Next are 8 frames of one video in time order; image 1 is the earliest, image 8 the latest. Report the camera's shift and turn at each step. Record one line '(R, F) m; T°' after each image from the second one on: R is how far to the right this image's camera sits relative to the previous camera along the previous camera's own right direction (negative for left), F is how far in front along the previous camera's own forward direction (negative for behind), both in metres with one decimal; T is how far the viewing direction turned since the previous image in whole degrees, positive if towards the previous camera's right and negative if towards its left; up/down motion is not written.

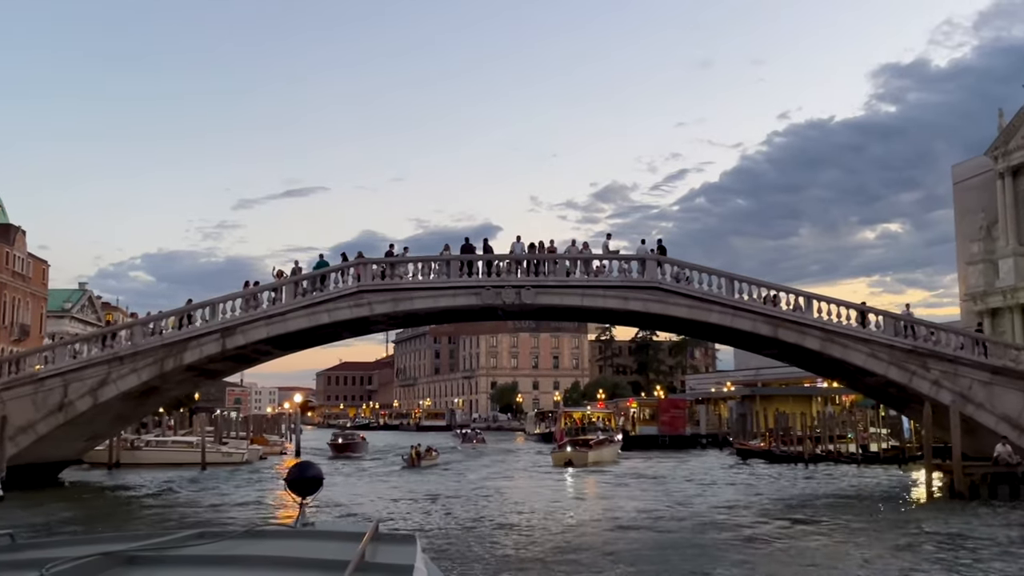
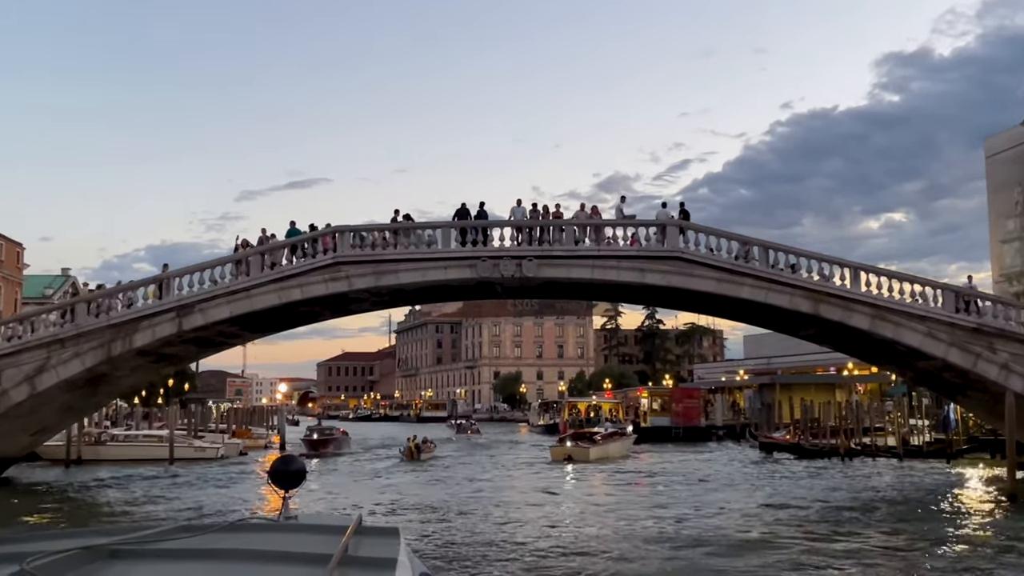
(+0.1, +3.5) m; 0°
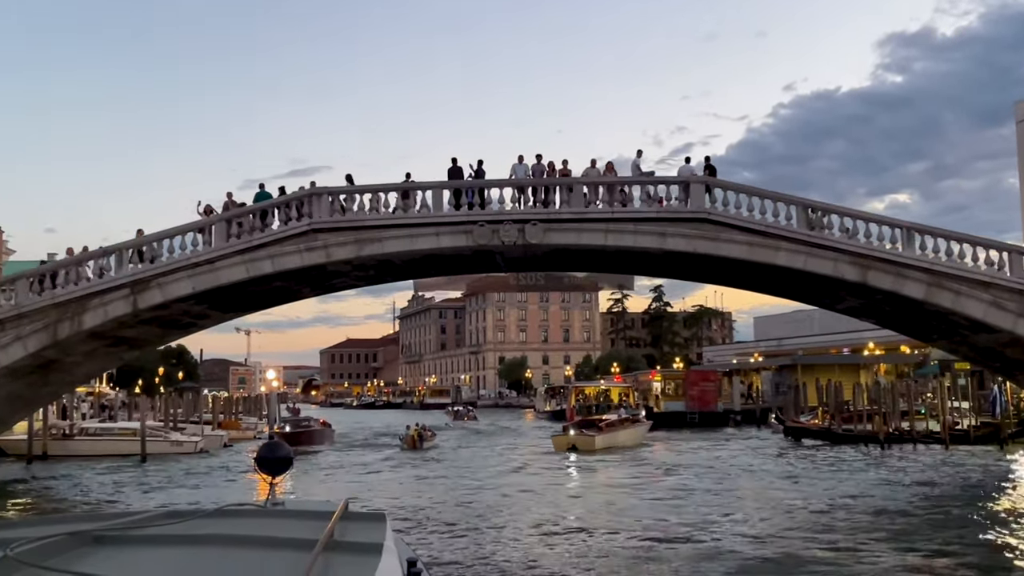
(+0.1, +2.9) m; 0°
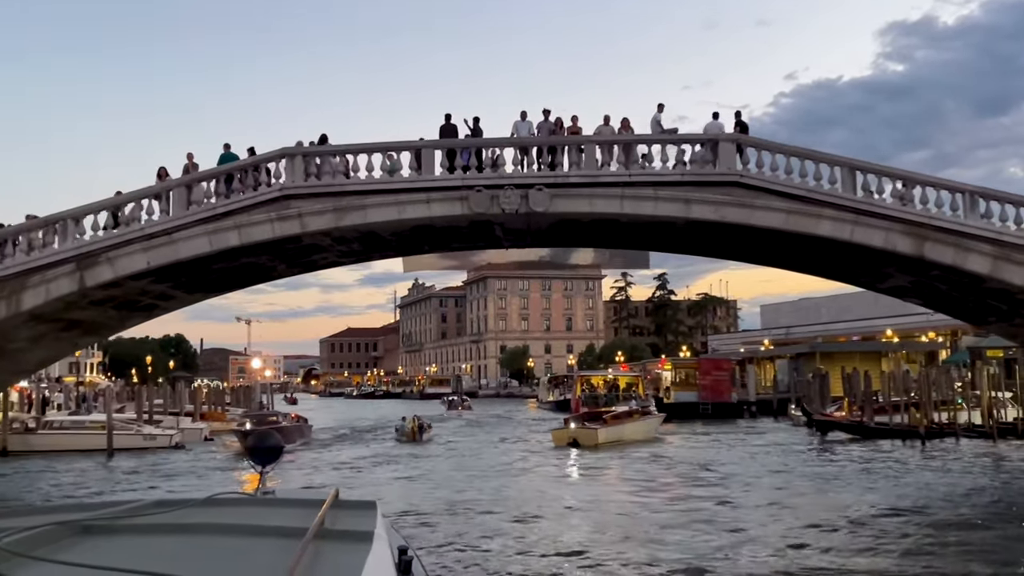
(0.0, +2.6) m; 0°
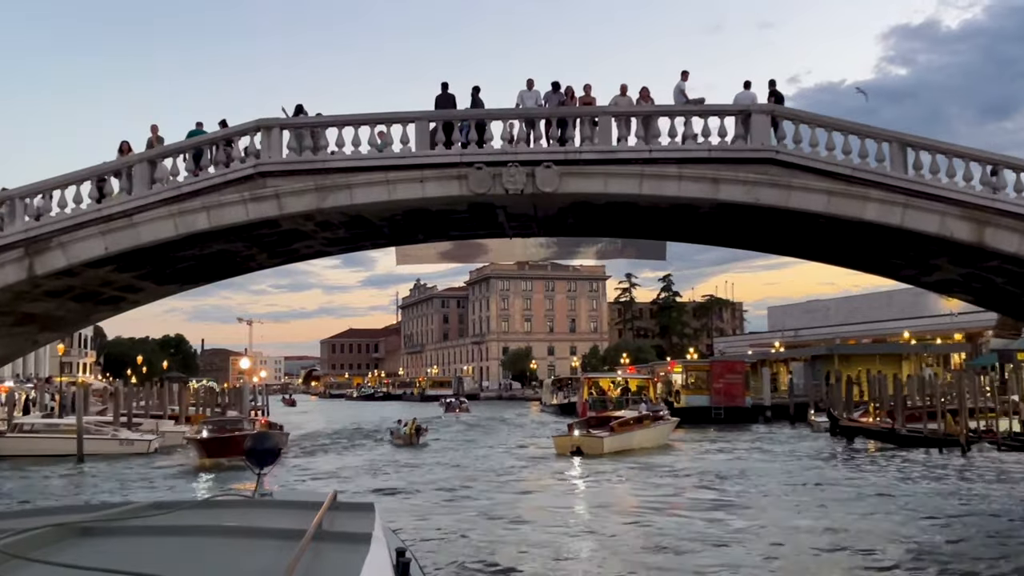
(0.0, +2.0) m; 0°
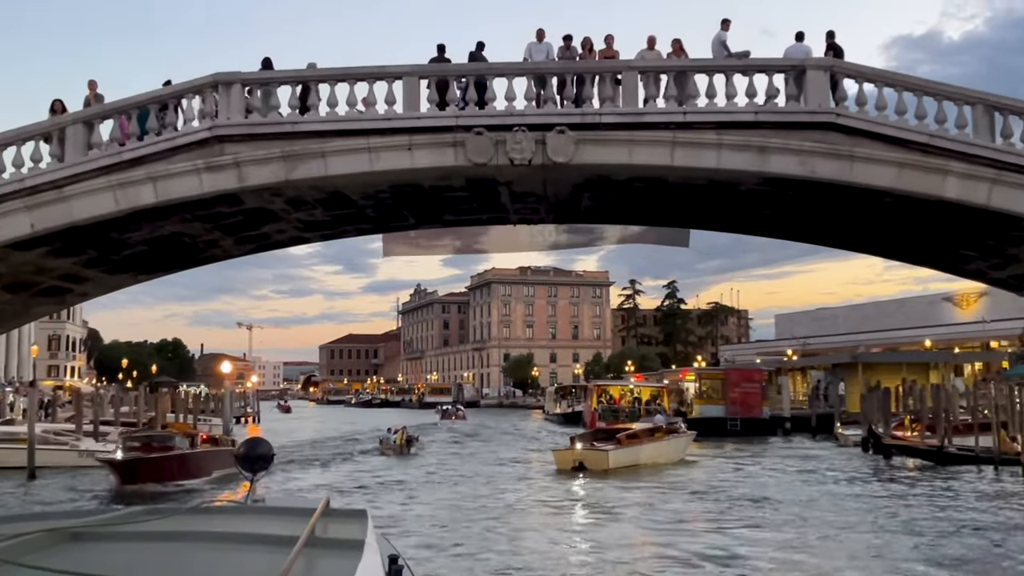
(0.0, +2.6) m; 0°
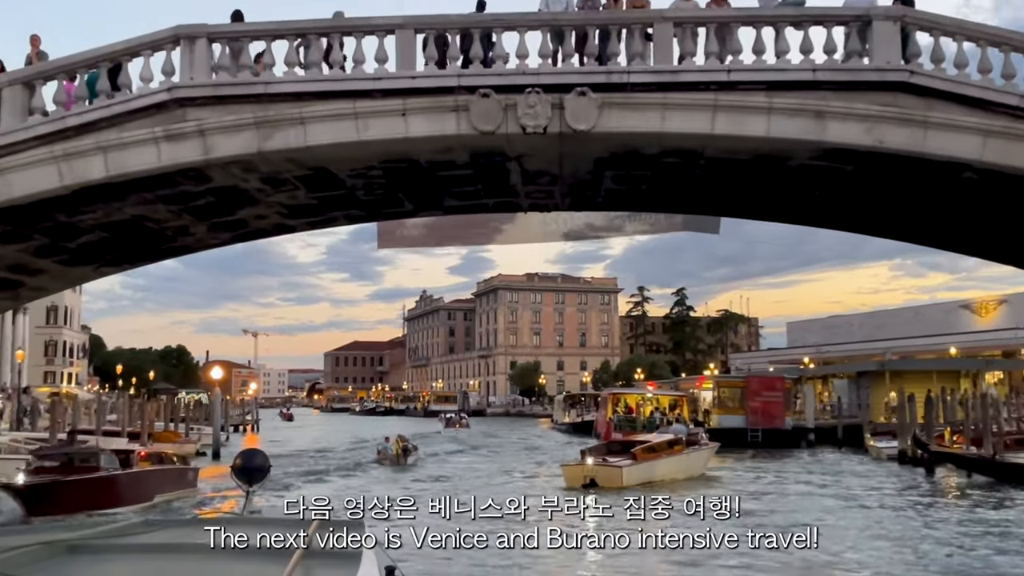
(-0.1, +2.0) m; 0°
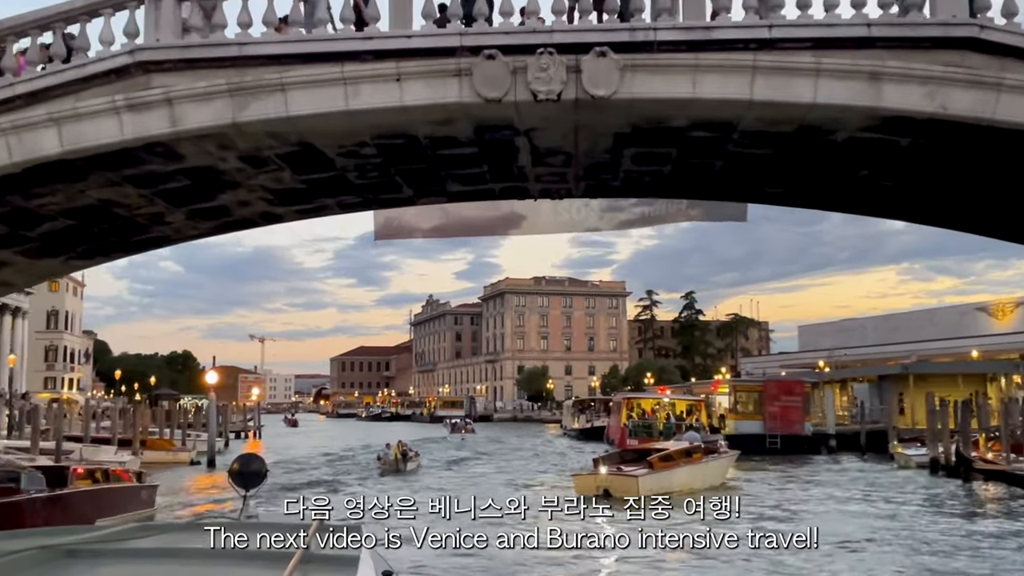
(0.0, +1.4) m; 0°
